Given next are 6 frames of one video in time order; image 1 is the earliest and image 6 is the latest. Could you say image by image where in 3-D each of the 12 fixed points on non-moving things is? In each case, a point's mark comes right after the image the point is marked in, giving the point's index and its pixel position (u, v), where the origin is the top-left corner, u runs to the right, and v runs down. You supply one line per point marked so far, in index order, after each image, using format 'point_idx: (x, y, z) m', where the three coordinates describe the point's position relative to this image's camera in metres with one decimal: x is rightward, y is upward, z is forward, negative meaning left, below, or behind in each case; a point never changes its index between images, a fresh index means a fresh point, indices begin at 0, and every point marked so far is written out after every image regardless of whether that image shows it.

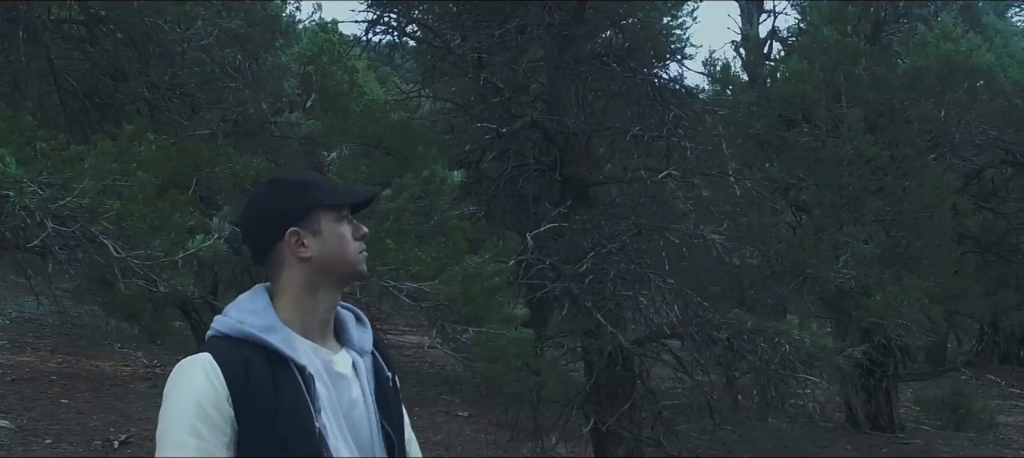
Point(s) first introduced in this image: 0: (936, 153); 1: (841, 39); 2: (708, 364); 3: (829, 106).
0: (+4.2, +0.7, +10.3) m
1: (+3.2, +1.8, +10.2) m
2: (+1.3, -0.9, +7.2) m
3: (+3.1, +1.2, +10.2) m
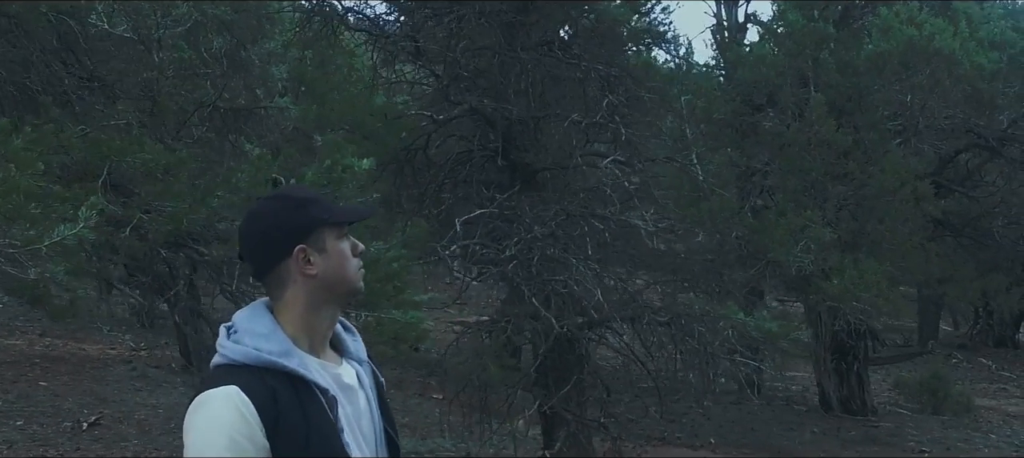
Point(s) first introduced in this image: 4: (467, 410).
0: (+3.8, +0.9, +10.3) m
1: (+2.9, +2.0, +10.2) m
2: (+1.0, -0.8, +7.3) m
3: (+2.8, +1.4, +10.3) m
4: (-0.3, -1.3, +7.2) m
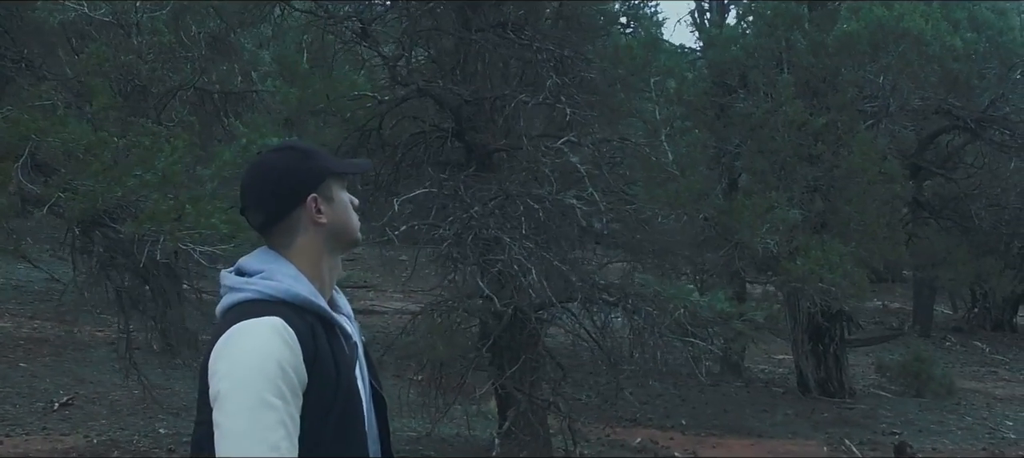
0: (+3.6, +1.1, +10.3) m
1: (+2.6, +2.2, +10.2) m
2: (+0.6, -0.7, +7.3) m
3: (+2.5, +1.5, +10.2) m
4: (-0.6, -1.1, +7.3) m
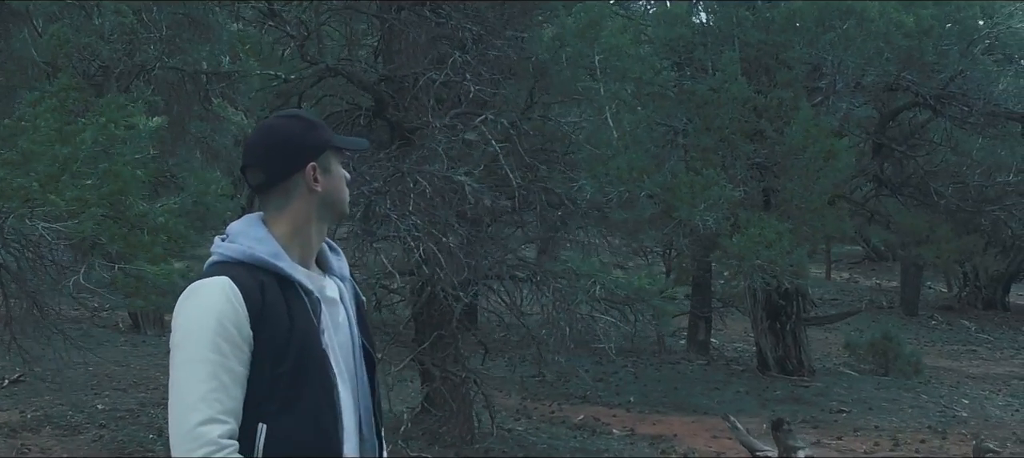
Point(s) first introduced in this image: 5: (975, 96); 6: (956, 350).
0: (+3.0, +1.3, +10.2) m
1: (+2.1, +2.4, +10.1) m
2: (+0.1, -0.5, +7.4) m
3: (+2.0, +1.8, +10.2) m
4: (-1.2, -1.0, +7.4) m
5: (+4.6, +1.3, +10.3) m
6: (+7.0, -1.9, +16.3) m
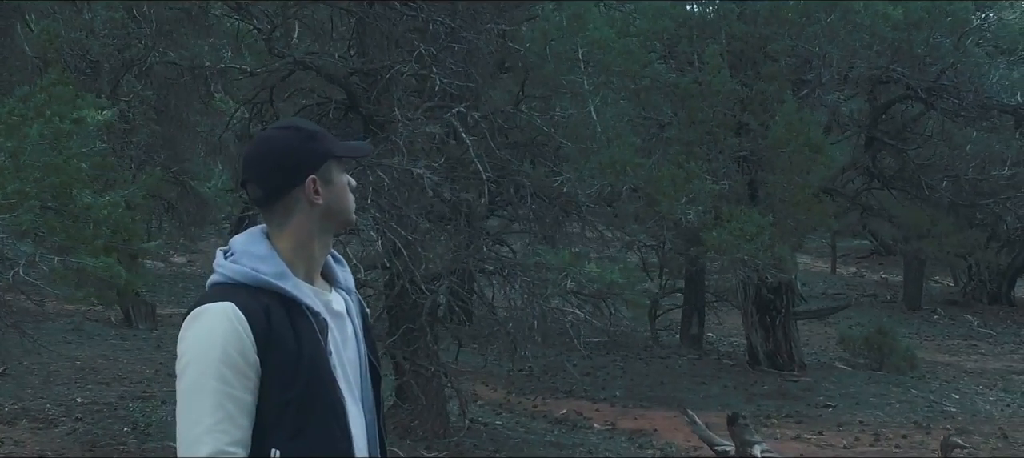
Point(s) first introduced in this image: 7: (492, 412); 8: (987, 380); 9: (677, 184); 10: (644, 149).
0: (+2.9, +1.4, +10.1) m
1: (+1.9, +2.4, +10.0) m
2: (-0.1, -0.5, +7.4) m
3: (+1.8, +1.8, +10.1) m
4: (-1.4, -0.9, +7.4) m
5: (+4.5, +1.4, +10.2) m
6: (+6.9, -1.8, +16.2) m
7: (-0.2, -1.6, +8.9) m
8: (+6.0, -1.9, +13.1) m
9: (+1.4, +0.4, +9.3) m
10: (+1.2, +0.8, +9.9) m
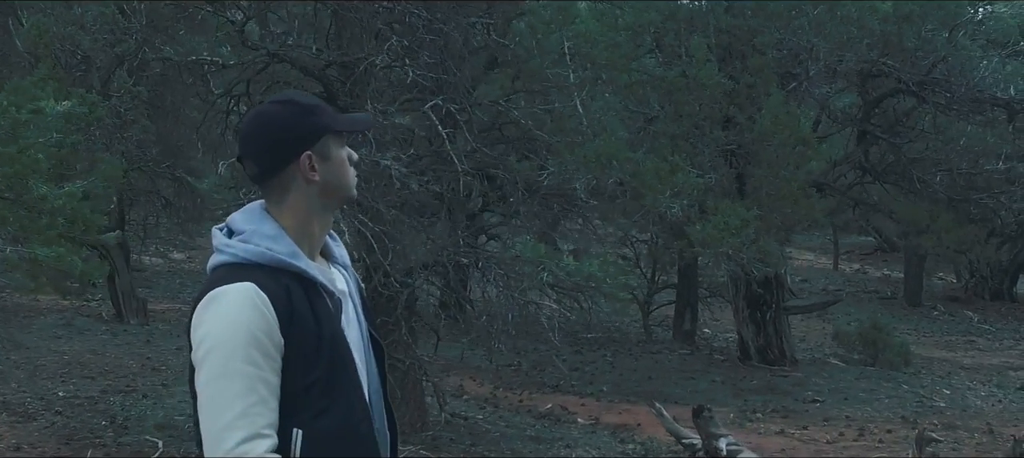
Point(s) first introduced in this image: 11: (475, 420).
0: (+2.8, +1.4, +10.1) m
1: (+1.8, +2.5, +10.0) m
2: (-0.3, -0.5, +7.3) m
3: (+1.7, +1.9, +10.1) m
4: (-1.6, -0.9, +7.3) m
5: (+4.3, +1.4, +10.1) m
6: (+6.8, -1.7, +16.1) m
7: (-0.3, -1.5, +8.9) m
8: (+5.9, -1.8, +13.0) m
9: (+1.3, +0.5, +9.2) m
10: (+1.1, +0.8, +9.9) m
11: (-0.3, -1.5, +8.2) m
